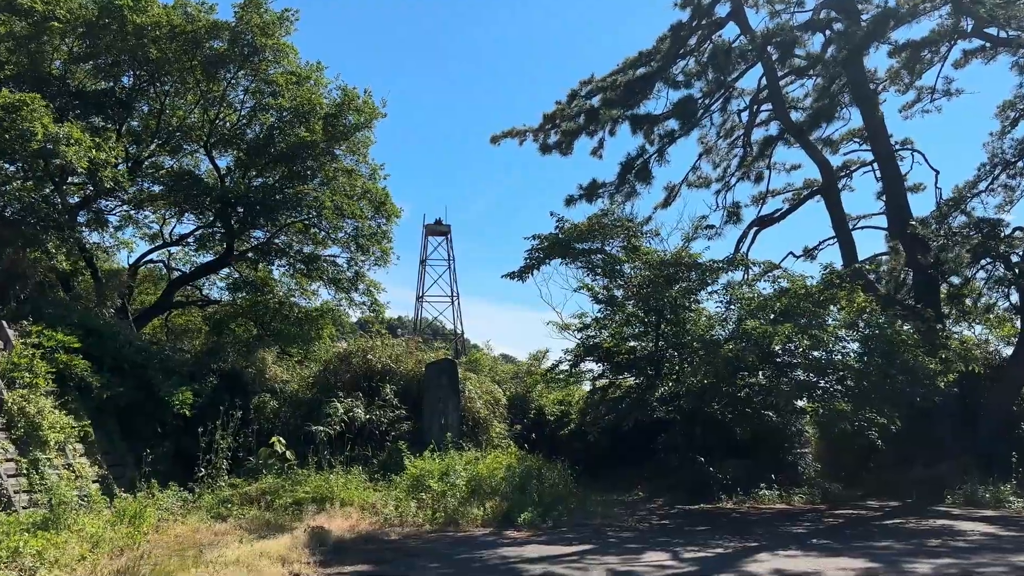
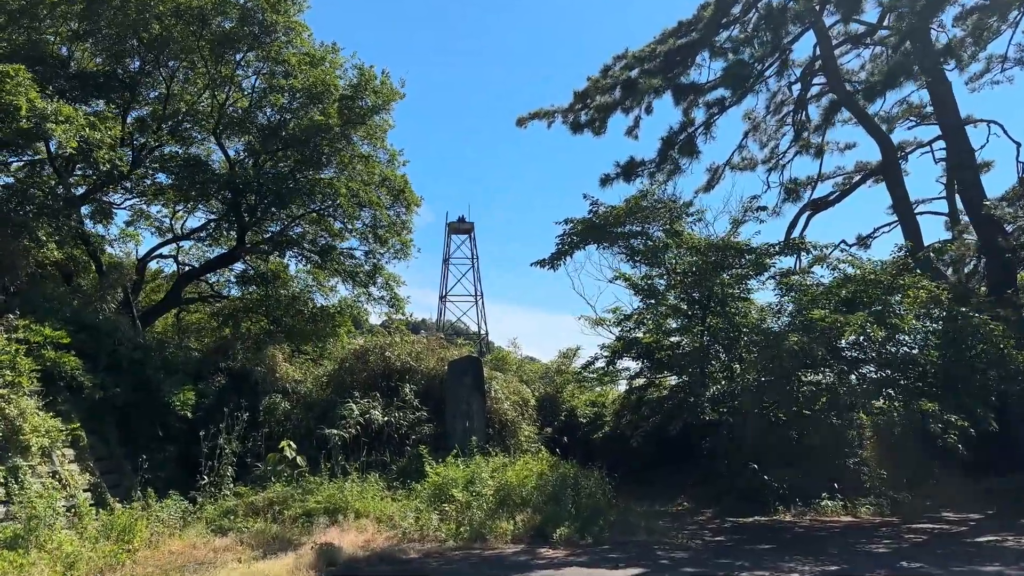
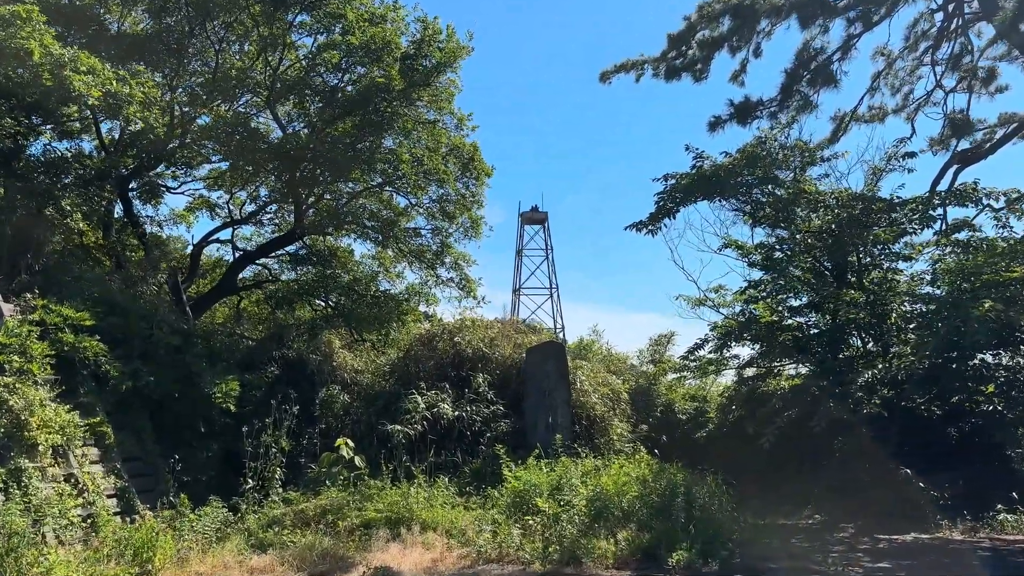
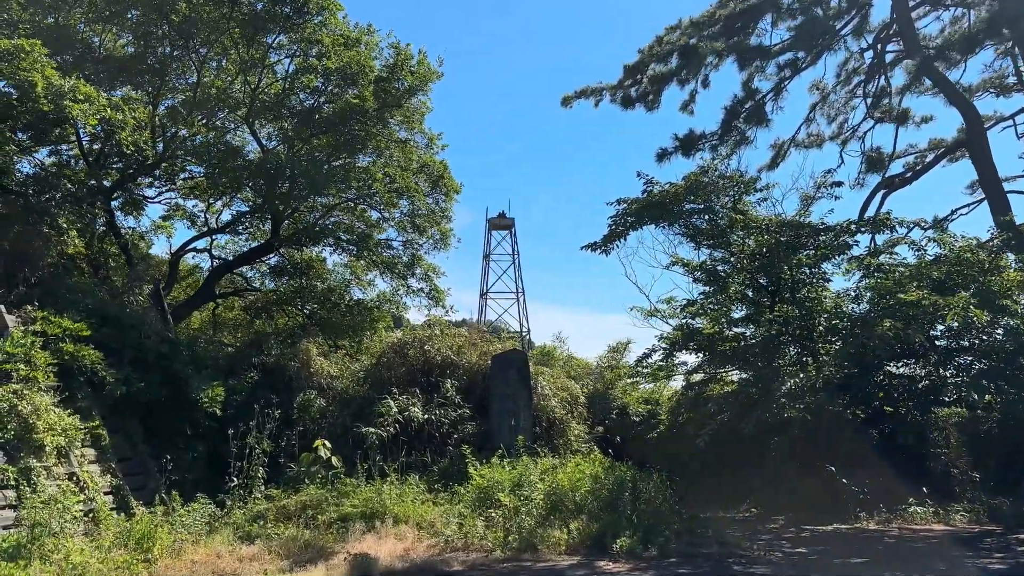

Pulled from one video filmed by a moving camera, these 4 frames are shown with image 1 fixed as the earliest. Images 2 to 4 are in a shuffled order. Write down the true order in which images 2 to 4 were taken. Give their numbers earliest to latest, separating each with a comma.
2, 4, 3
